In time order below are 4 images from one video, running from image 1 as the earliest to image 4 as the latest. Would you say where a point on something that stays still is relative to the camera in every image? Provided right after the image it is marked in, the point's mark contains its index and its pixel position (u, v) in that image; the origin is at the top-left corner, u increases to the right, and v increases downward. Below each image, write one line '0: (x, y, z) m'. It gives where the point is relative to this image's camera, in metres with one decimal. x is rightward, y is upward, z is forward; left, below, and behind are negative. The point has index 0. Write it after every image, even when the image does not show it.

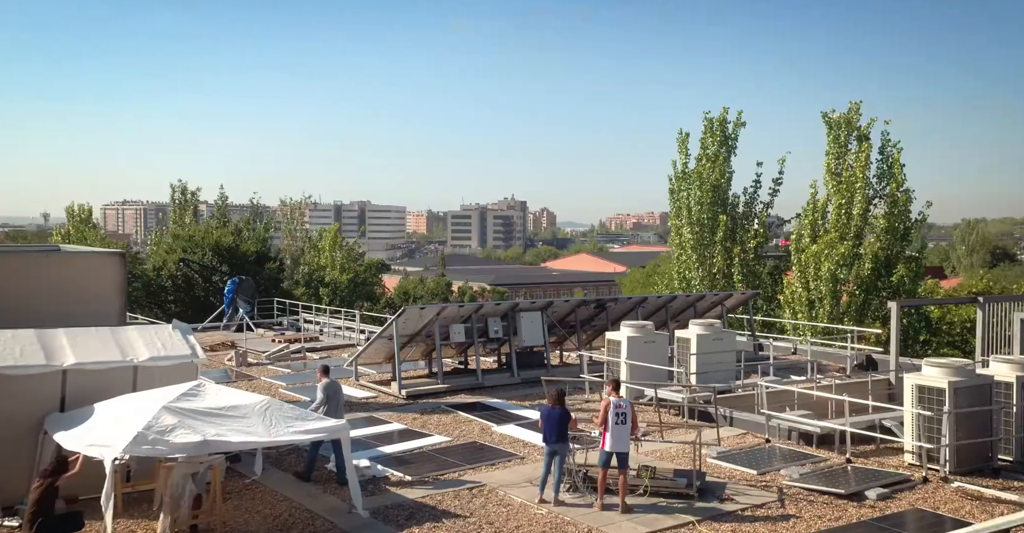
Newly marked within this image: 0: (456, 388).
0: (-0.9, -2.0, +15.4) m
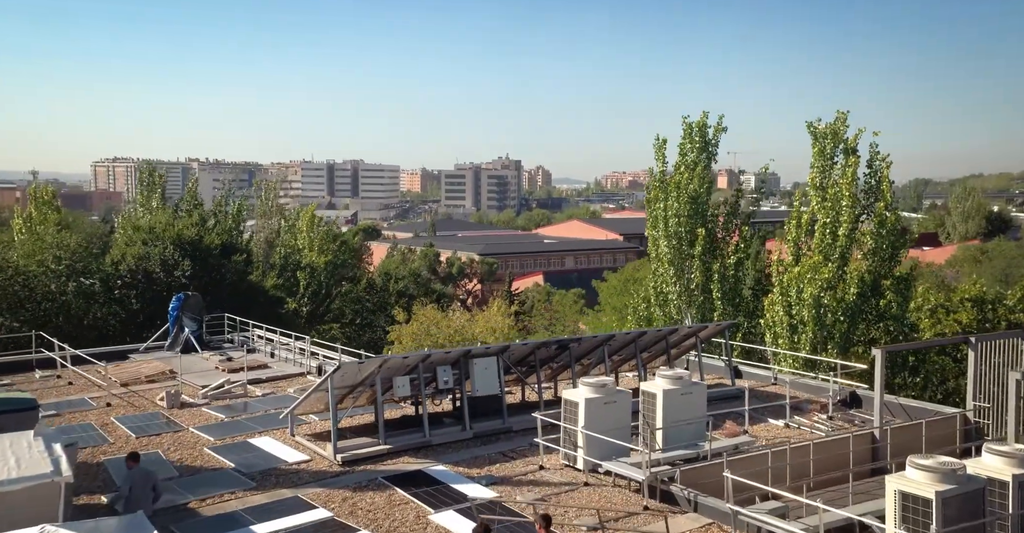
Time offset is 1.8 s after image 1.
0: (-1.7, -2.8, +14.1) m
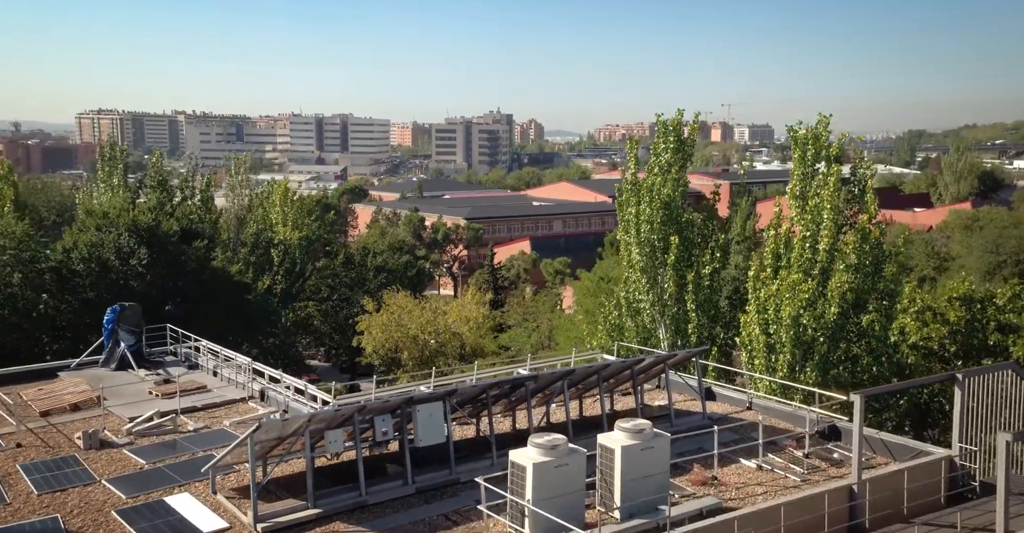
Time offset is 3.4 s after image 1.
0: (-2.5, -3.4, +12.8) m
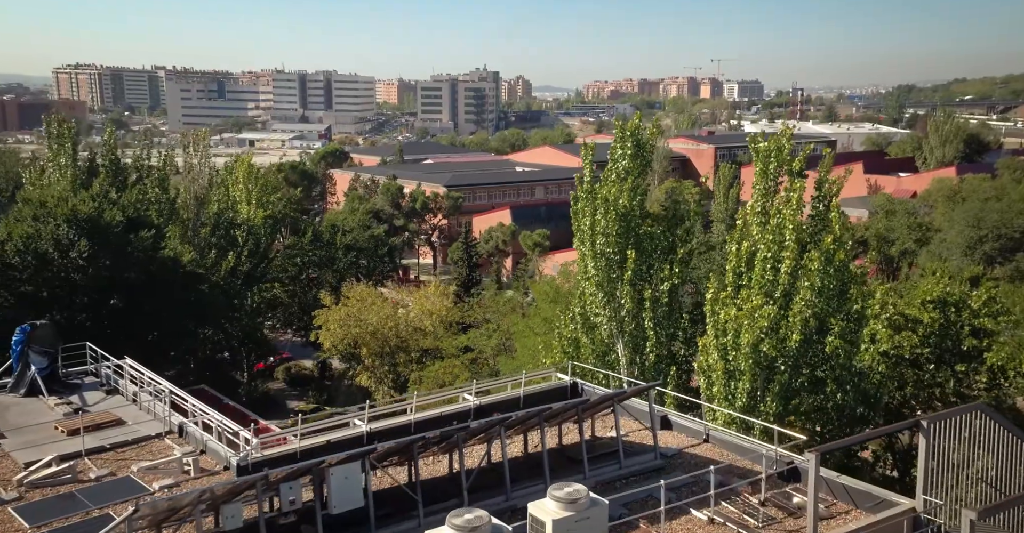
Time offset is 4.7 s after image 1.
0: (-3.6, -4.1, +11.5) m
